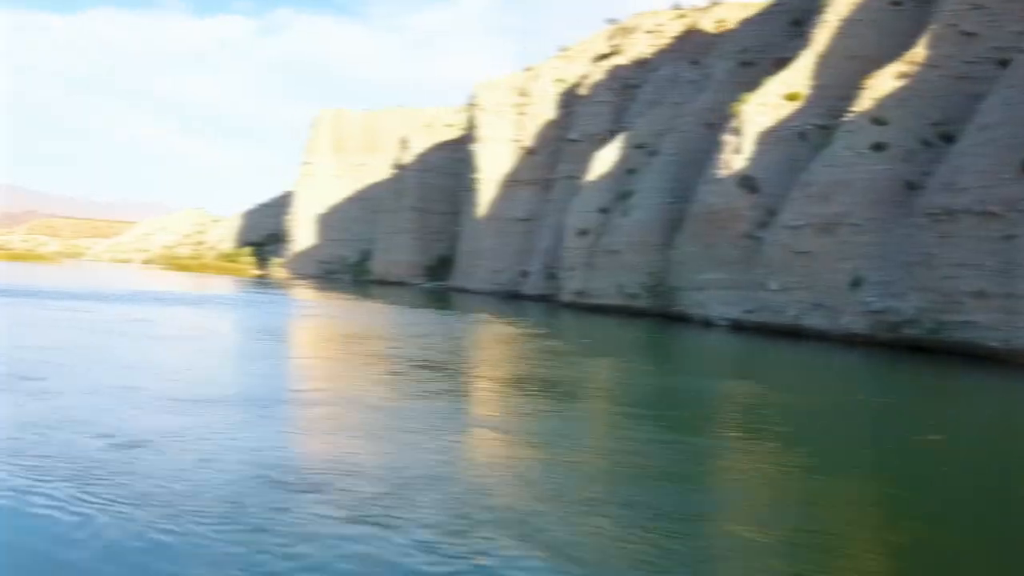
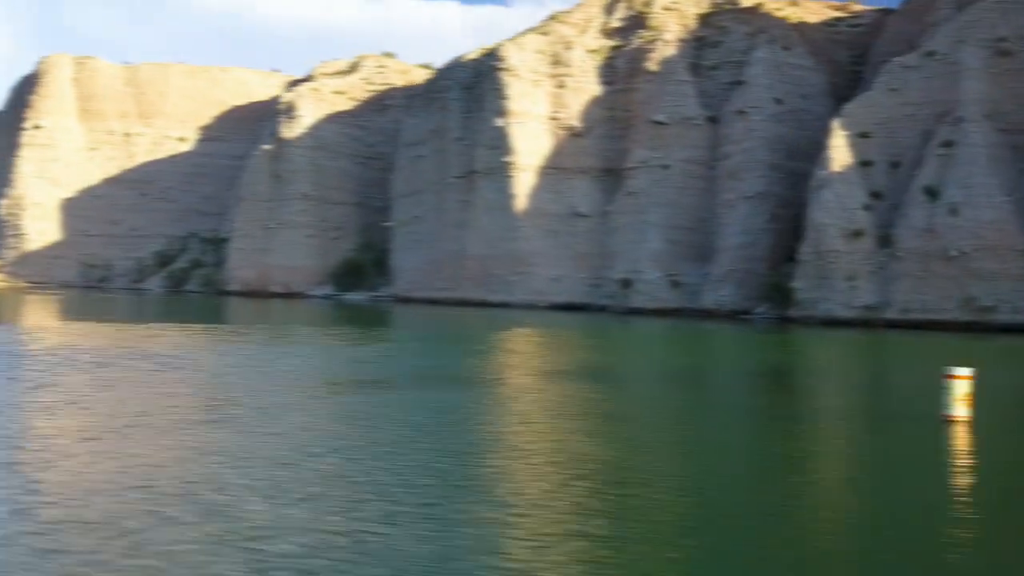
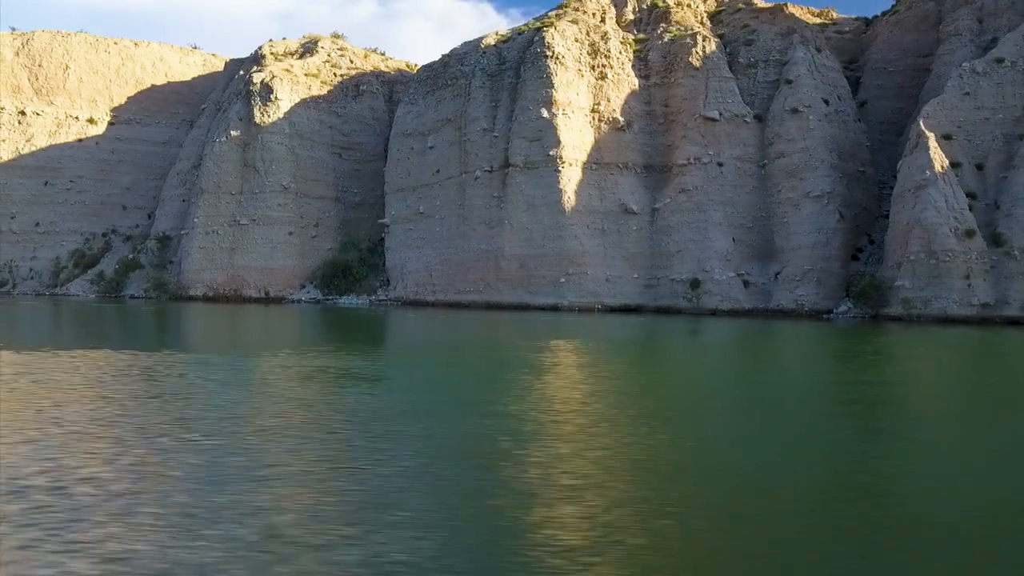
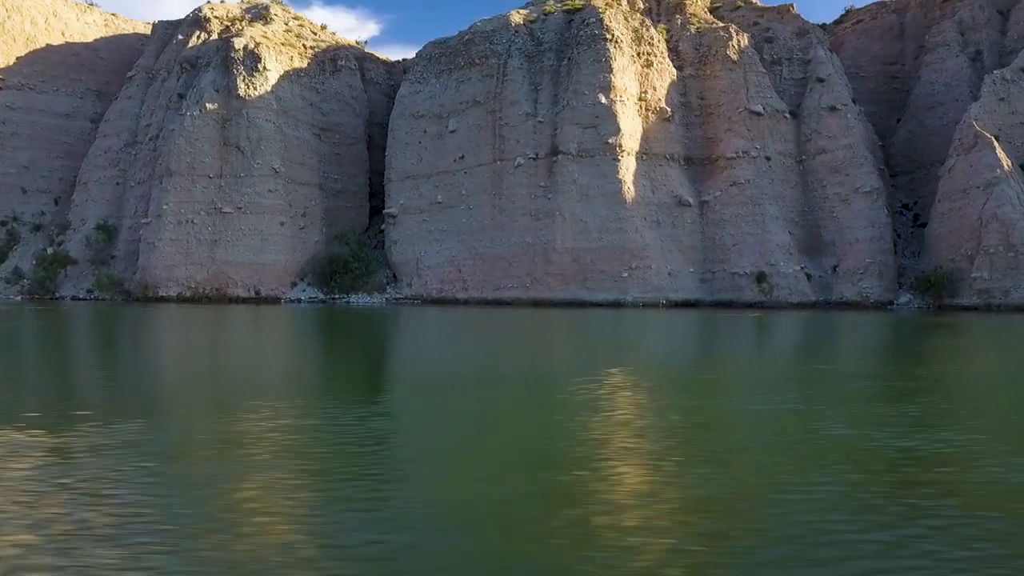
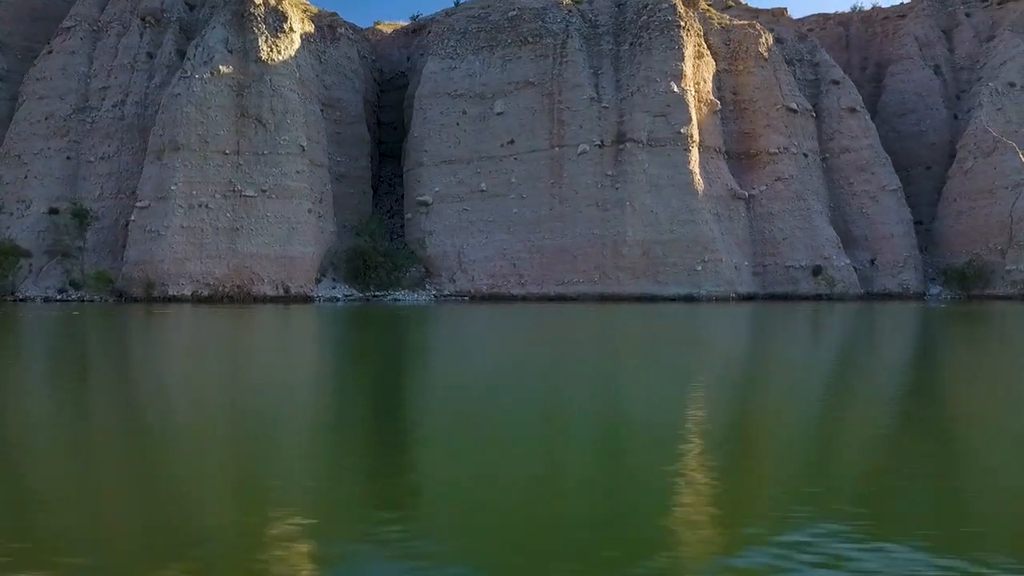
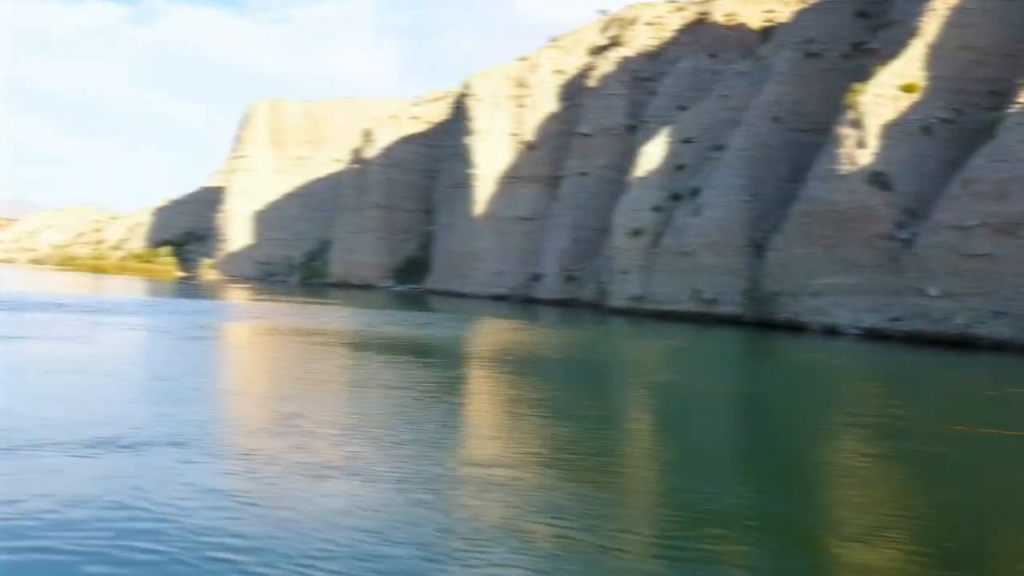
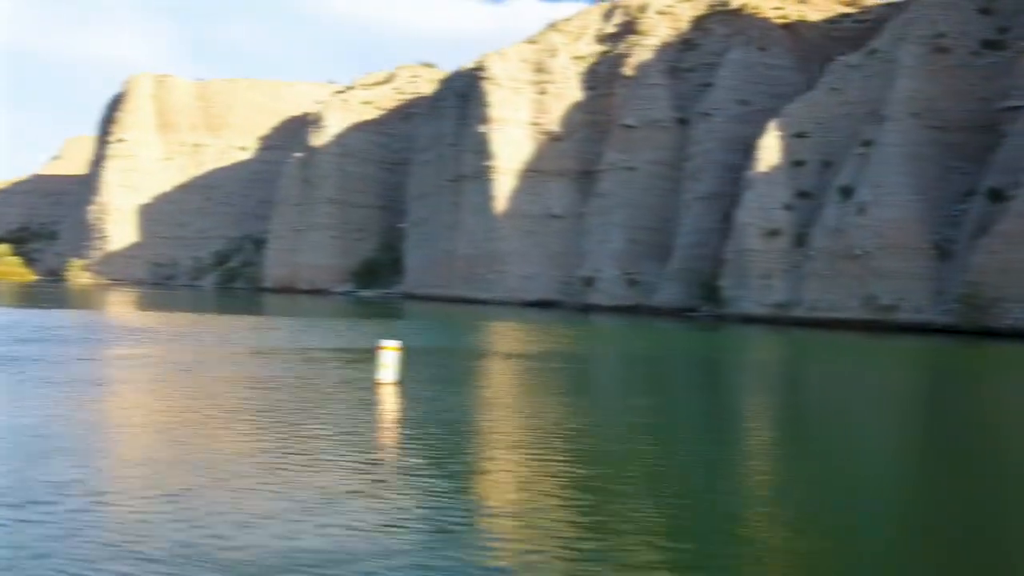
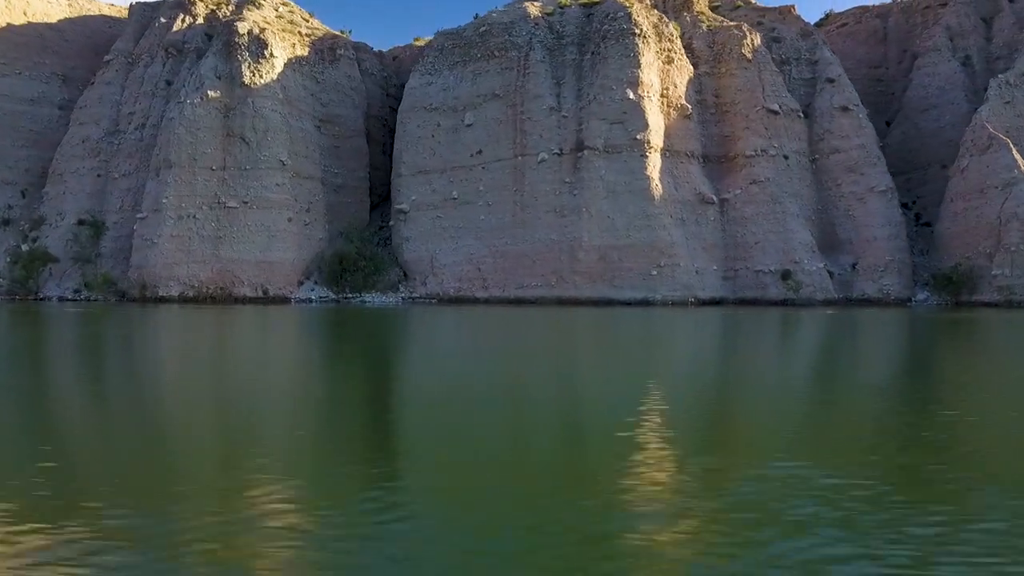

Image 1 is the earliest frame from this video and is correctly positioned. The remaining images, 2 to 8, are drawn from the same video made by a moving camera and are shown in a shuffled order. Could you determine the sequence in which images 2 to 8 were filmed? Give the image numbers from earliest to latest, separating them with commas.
6, 7, 2, 3, 4, 8, 5
